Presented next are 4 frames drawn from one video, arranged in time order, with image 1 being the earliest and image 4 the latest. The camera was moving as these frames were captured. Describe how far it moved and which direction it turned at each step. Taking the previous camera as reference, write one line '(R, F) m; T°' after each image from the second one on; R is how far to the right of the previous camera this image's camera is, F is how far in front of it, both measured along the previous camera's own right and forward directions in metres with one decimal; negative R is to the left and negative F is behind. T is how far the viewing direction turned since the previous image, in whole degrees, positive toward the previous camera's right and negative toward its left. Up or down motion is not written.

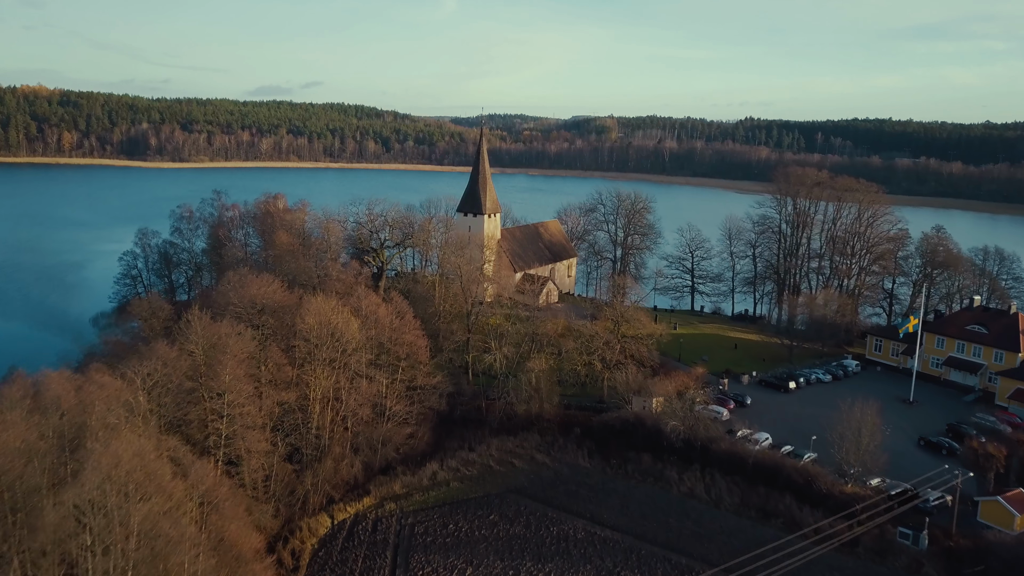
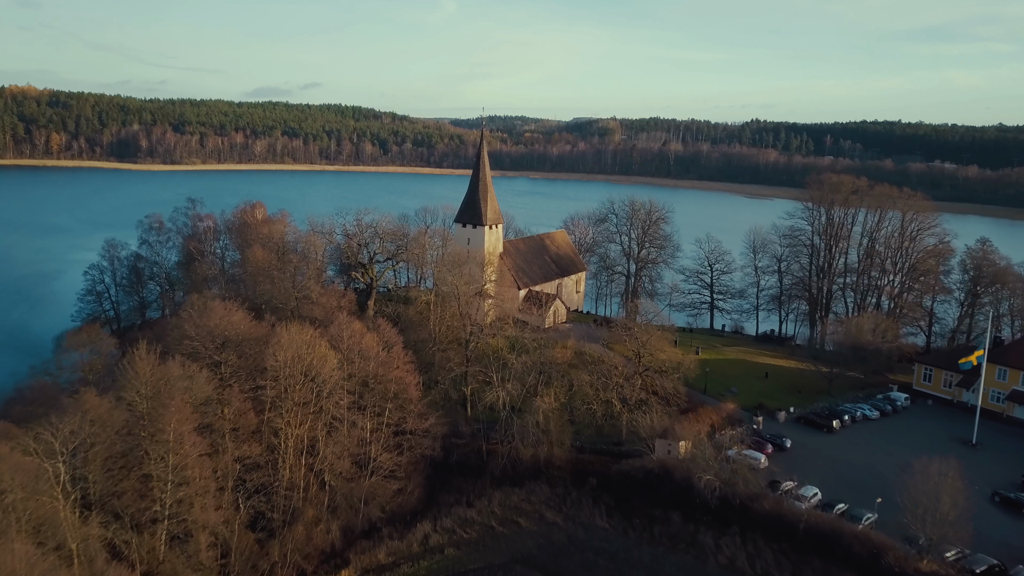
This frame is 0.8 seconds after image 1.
(-0.2, +5.1) m; 0°
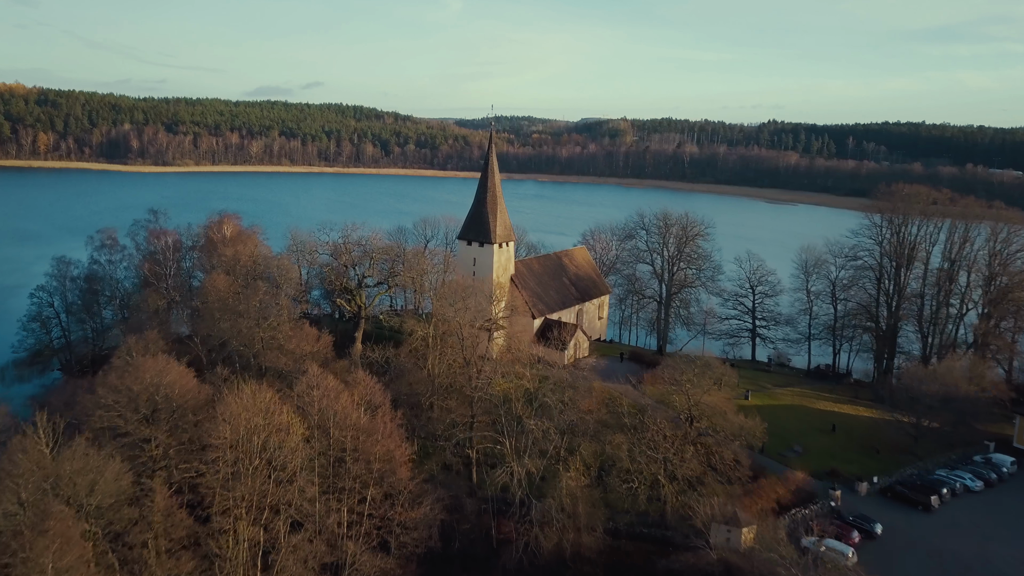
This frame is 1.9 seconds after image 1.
(-0.4, +7.2) m; 0°
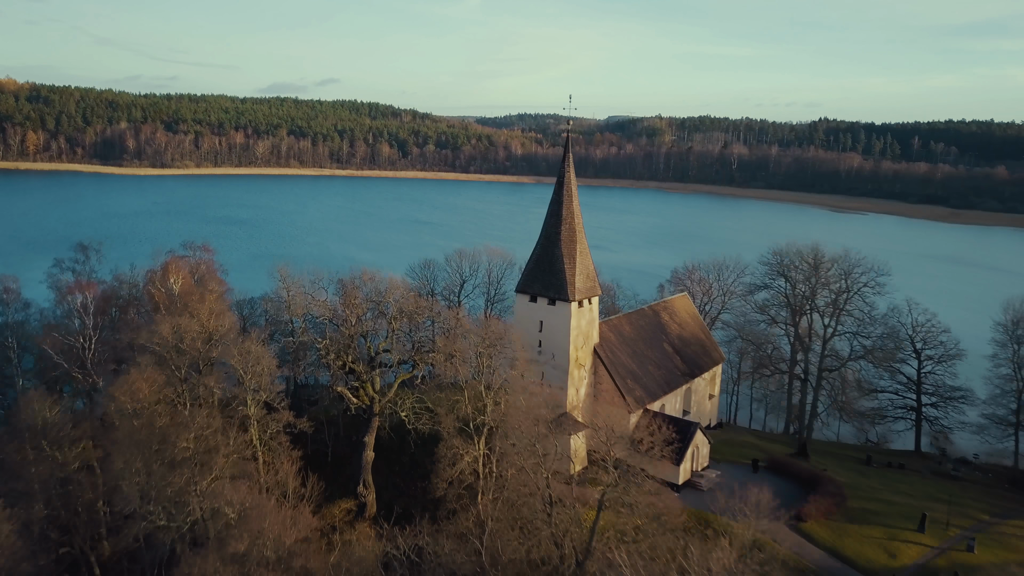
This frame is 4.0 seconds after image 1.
(-2.3, +13.4) m; -1°
